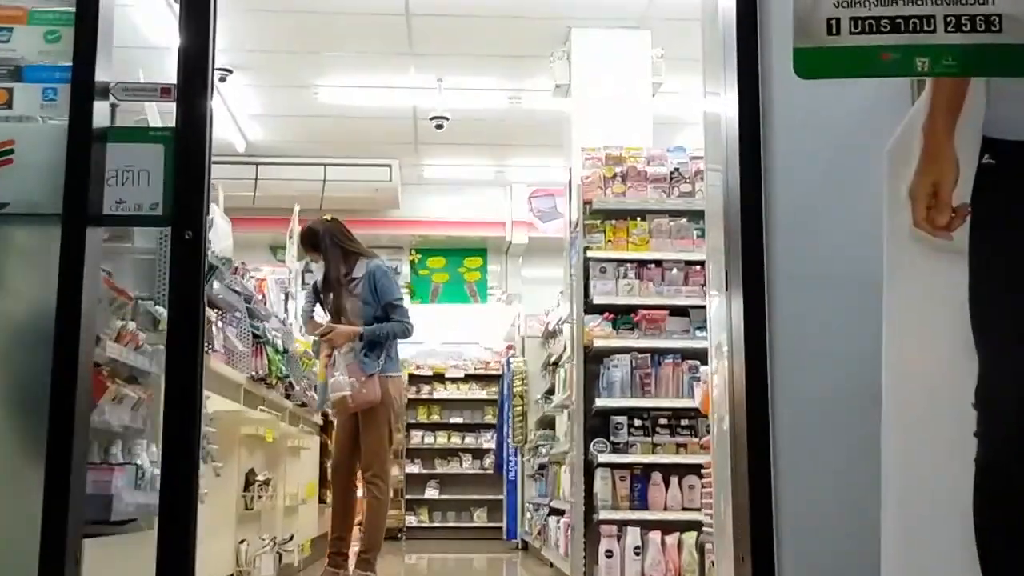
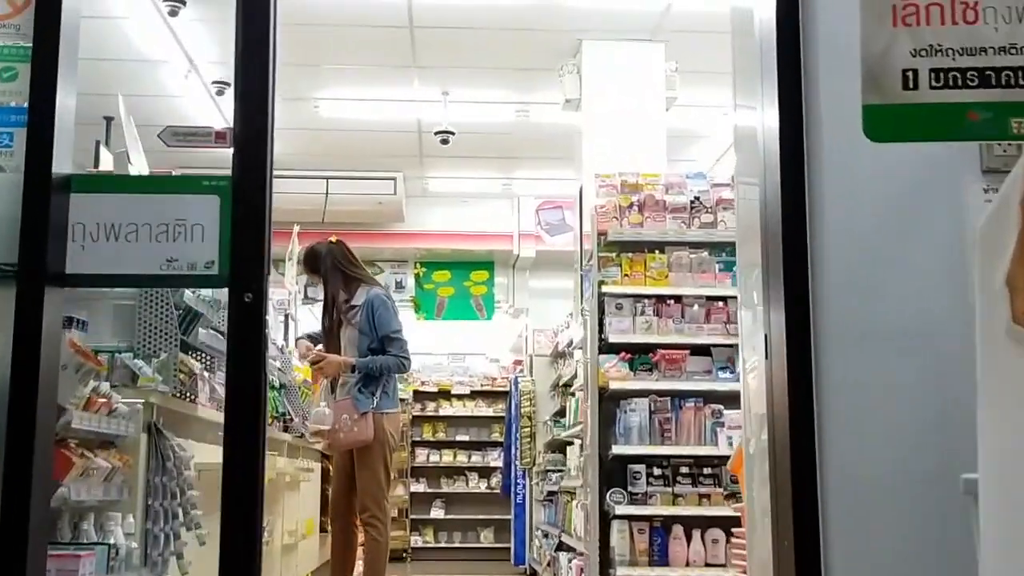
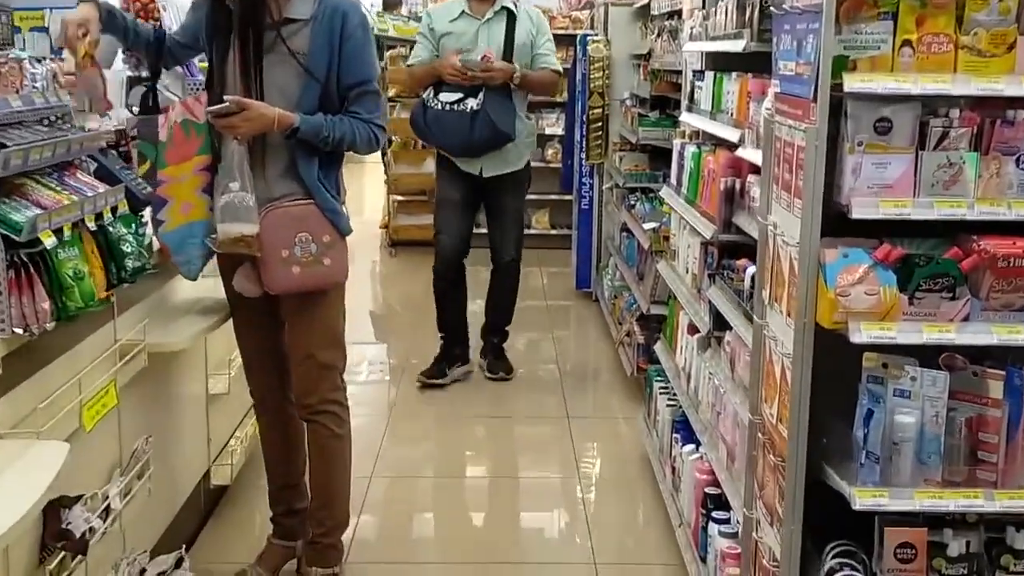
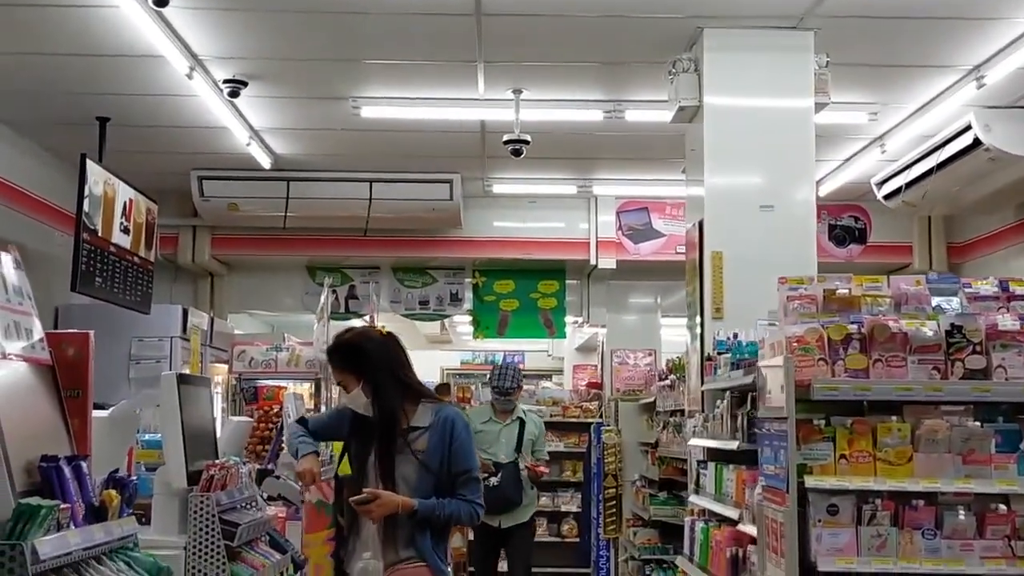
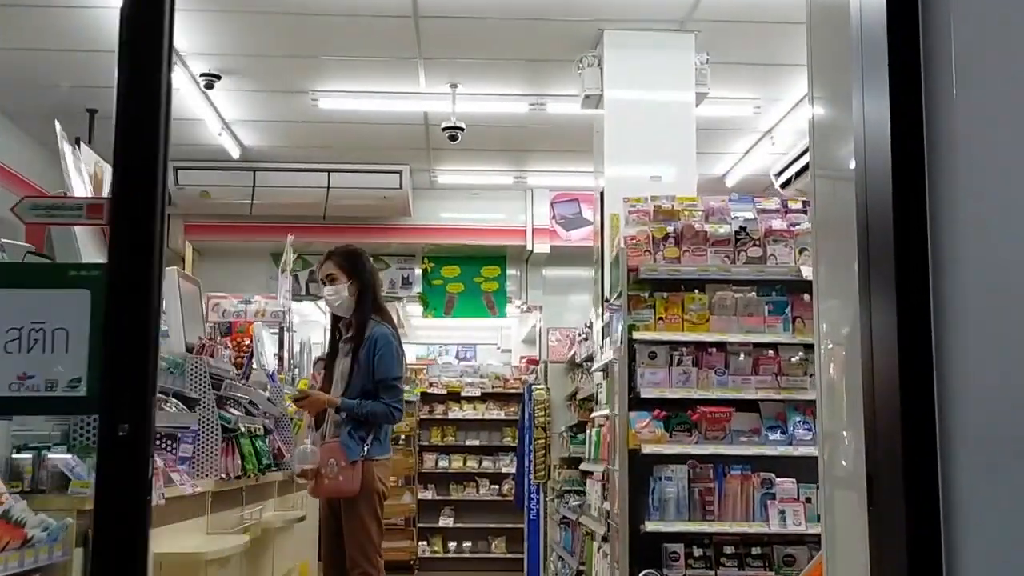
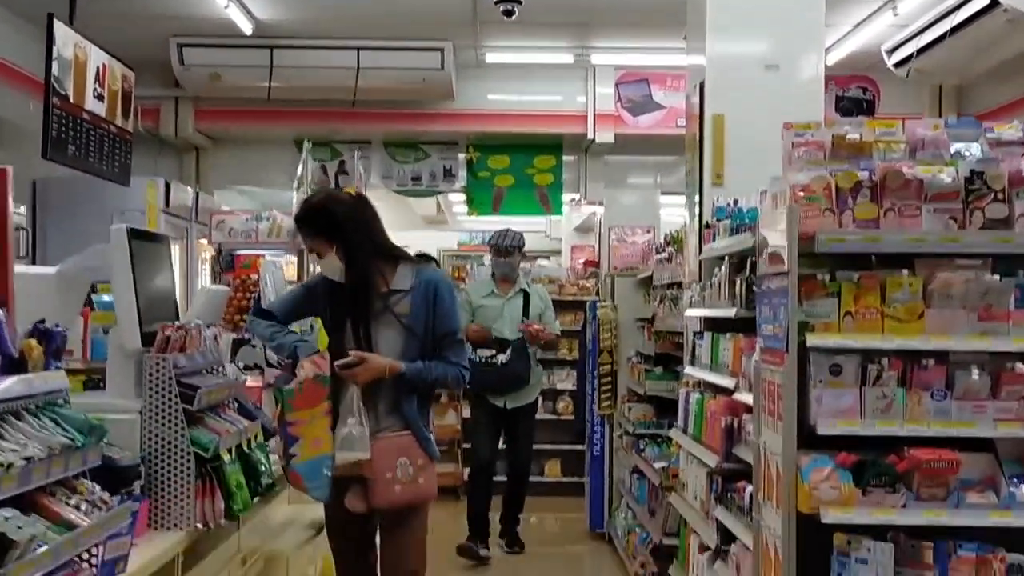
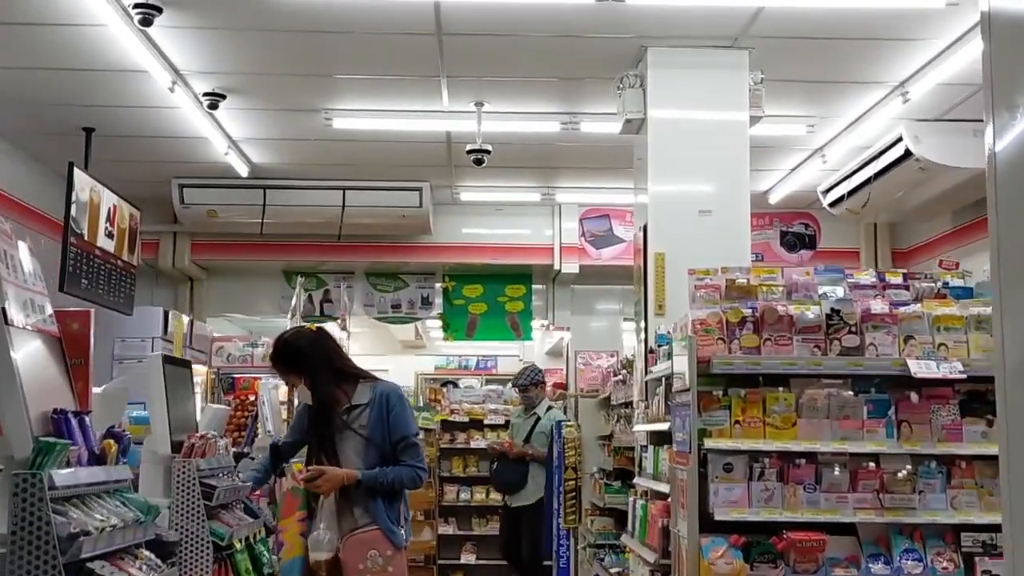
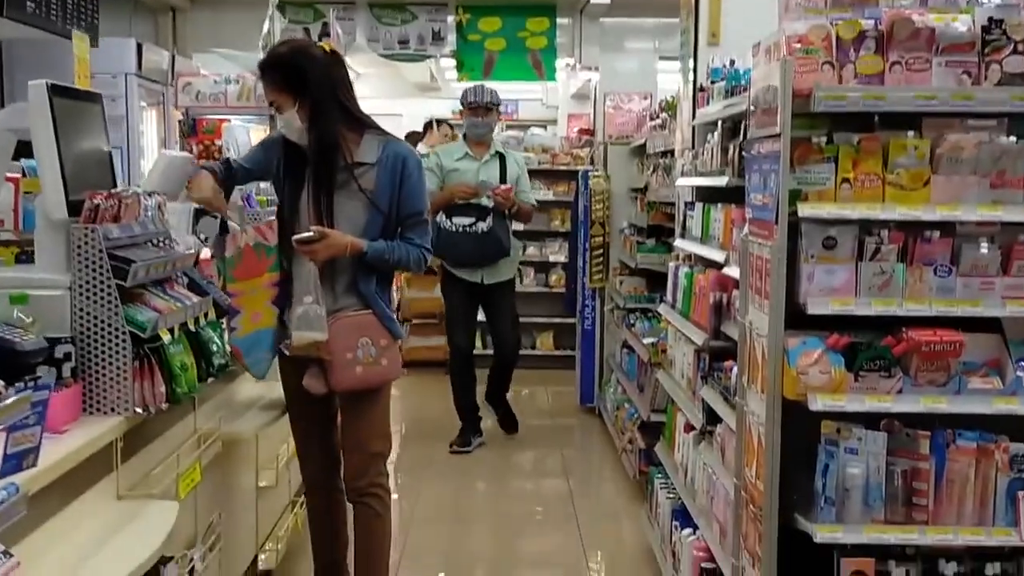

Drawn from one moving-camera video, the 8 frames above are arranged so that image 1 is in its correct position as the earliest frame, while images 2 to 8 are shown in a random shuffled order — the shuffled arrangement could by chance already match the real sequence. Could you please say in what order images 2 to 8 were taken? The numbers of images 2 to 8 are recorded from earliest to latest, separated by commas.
2, 5, 7, 4, 6, 8, 3
